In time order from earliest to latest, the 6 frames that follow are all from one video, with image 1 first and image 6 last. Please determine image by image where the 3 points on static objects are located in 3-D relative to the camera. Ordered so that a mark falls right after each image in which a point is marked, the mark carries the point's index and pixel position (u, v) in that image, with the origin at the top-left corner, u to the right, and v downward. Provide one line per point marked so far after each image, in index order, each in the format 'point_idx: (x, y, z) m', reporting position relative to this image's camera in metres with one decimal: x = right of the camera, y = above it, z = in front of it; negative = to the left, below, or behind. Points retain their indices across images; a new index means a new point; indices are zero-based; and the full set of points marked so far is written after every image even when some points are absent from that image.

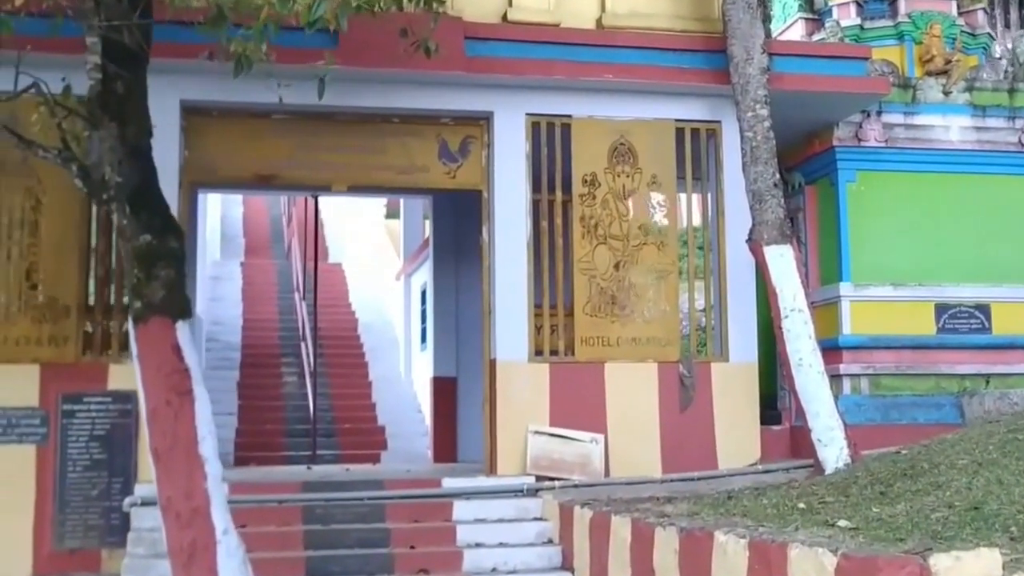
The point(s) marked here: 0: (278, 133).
0: (-1.4, +1.0, +8.1) m
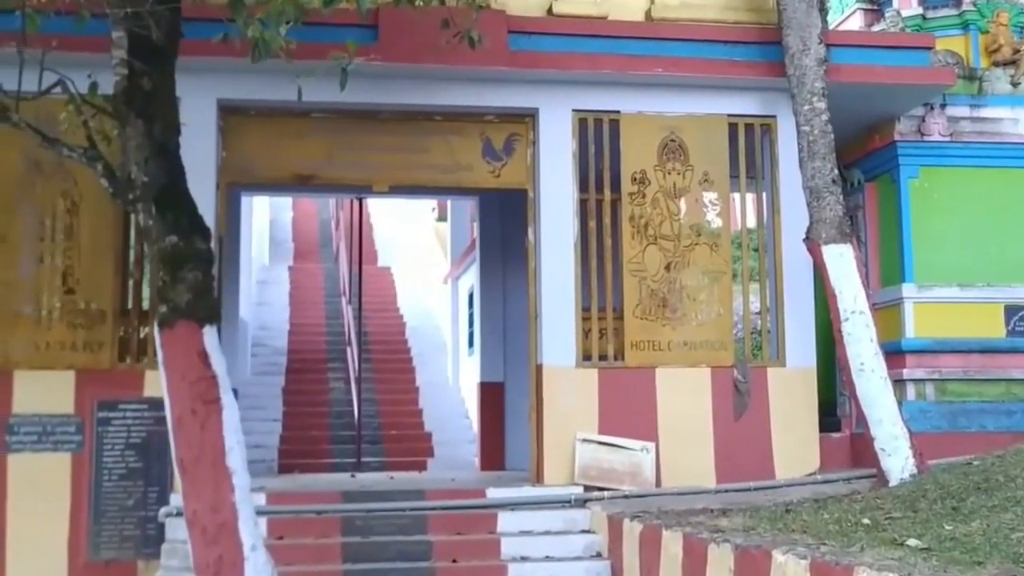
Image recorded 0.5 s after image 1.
0: (-1.2, +0.9, +7.9) m
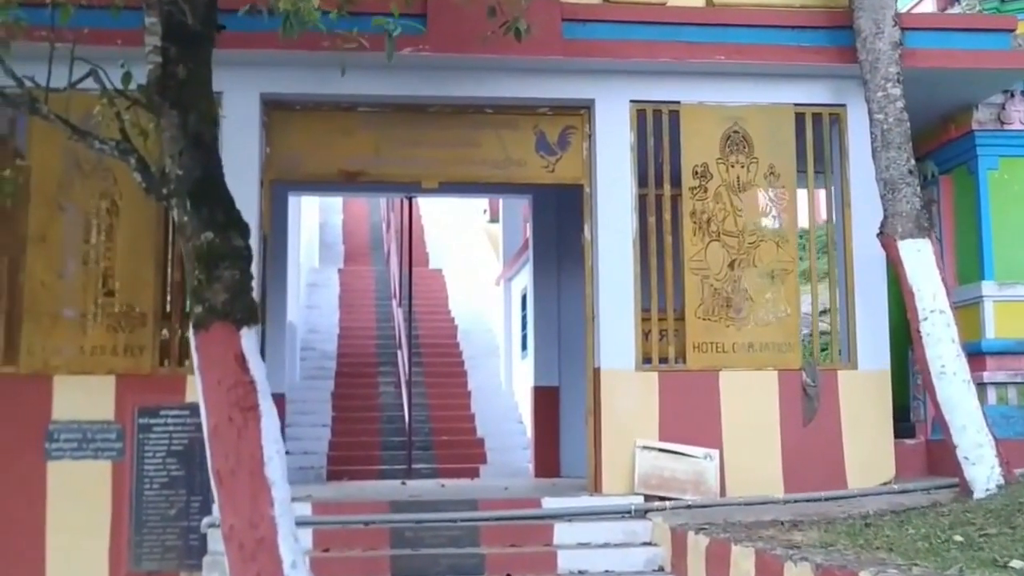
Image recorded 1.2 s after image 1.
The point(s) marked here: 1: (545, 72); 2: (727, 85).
0: (-0.8, +0.9, +7.6) m
1: (+0.2, +1.2, +7.4) m
2: (+1.2, +1.2, +7.5) m
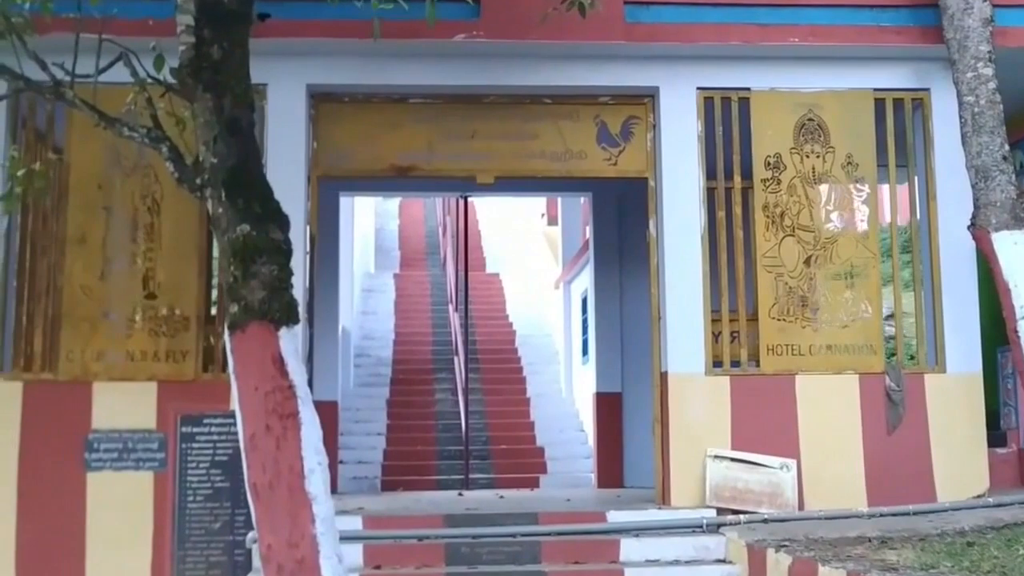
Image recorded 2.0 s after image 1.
0: (-0.5, +0.9, +7.2) m
1: (+0.5, +1.2, +7.0) m
2: (+1.5, +1.2, +7.0) m
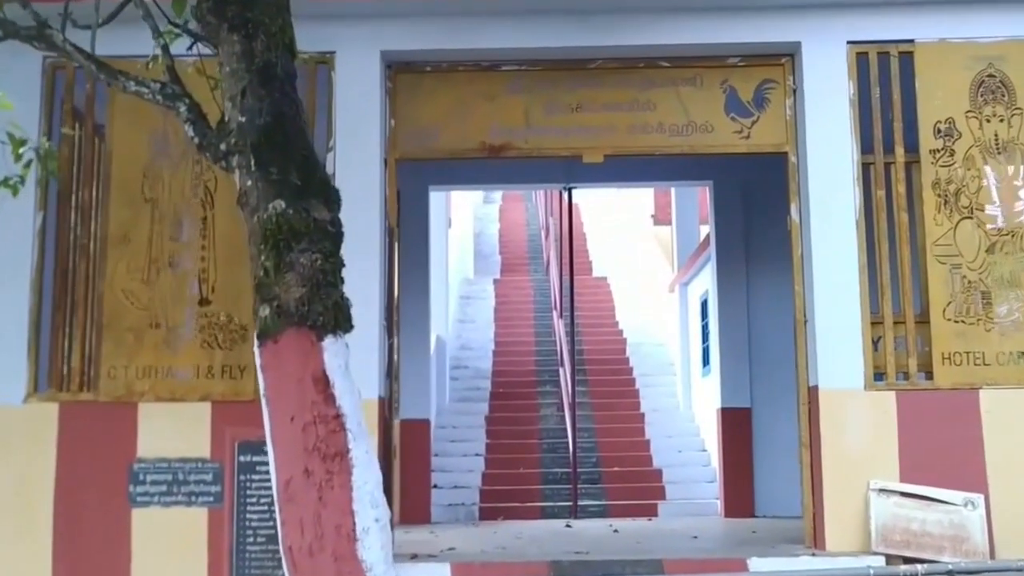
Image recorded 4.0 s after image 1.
0: (0.0, +0.9, +6.1) m
1: (+1.0, +1.2, +5.8) m
2: (+2.0, +1.2, +5.8) m
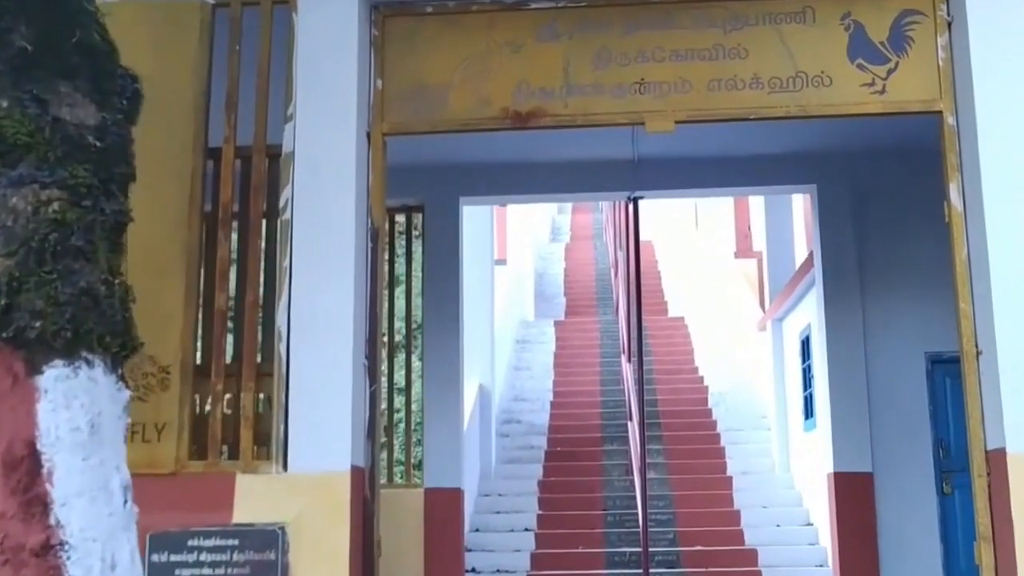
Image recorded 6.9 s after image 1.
0: (+0.1, +0.8, +4.4) m
1: (+1.1, +1.2, +4.0) m
2: (+2.1, +1.2, +3.9) m
